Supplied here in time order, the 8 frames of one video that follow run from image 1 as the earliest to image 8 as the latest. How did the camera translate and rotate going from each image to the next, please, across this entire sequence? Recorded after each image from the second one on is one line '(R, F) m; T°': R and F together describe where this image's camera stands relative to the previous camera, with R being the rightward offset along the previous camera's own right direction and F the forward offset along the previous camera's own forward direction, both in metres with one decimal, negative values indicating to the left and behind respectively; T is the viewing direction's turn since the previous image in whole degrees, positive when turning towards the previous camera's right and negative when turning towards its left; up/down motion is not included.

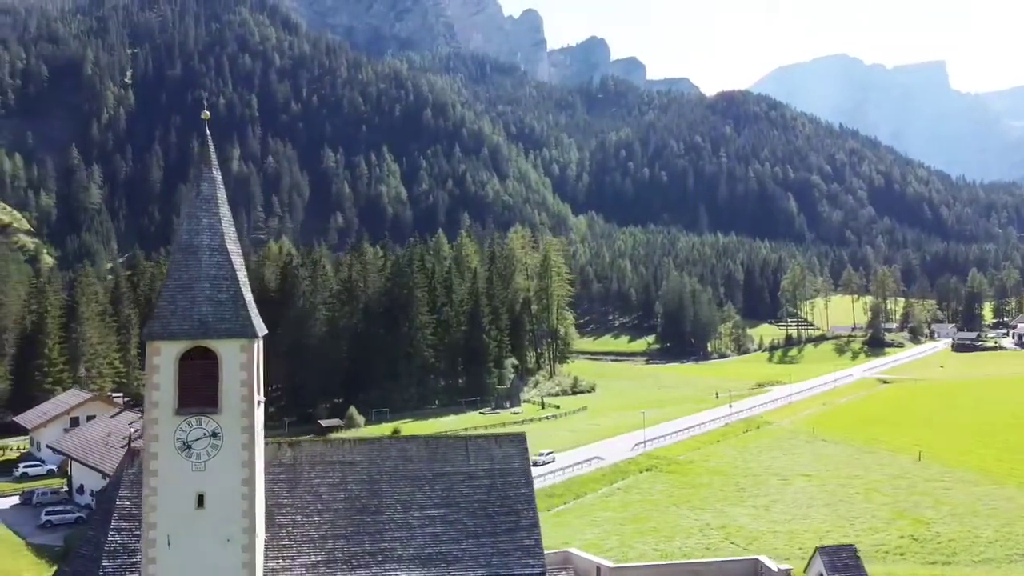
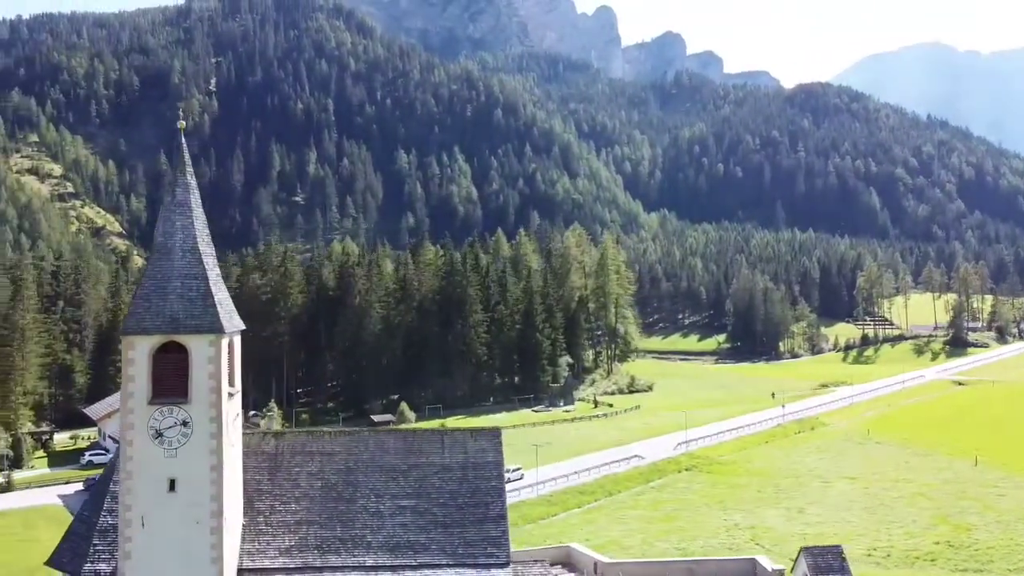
(+2.6, -0.4) m; -5°
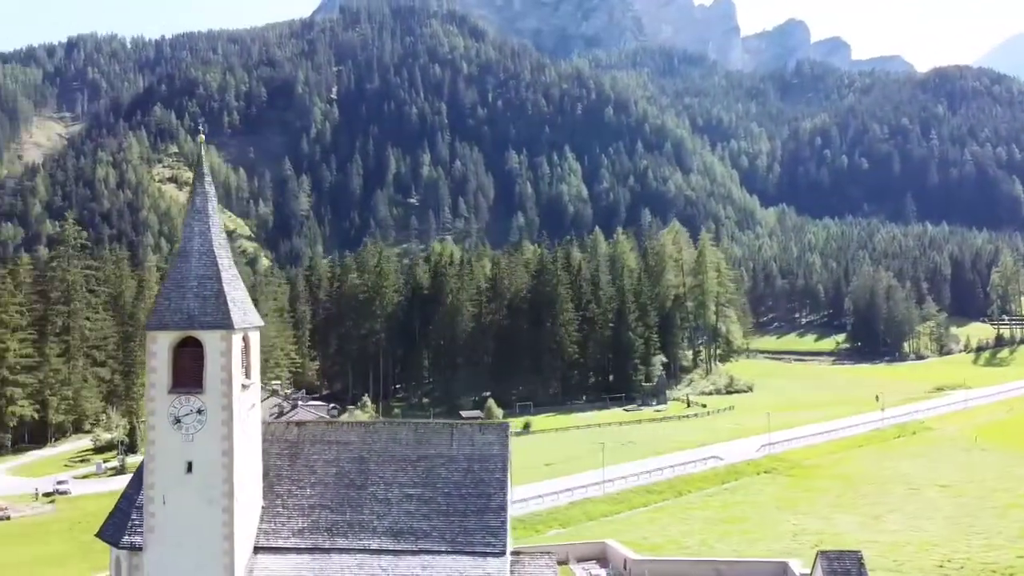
(+2.9, -0.4) m; -8°
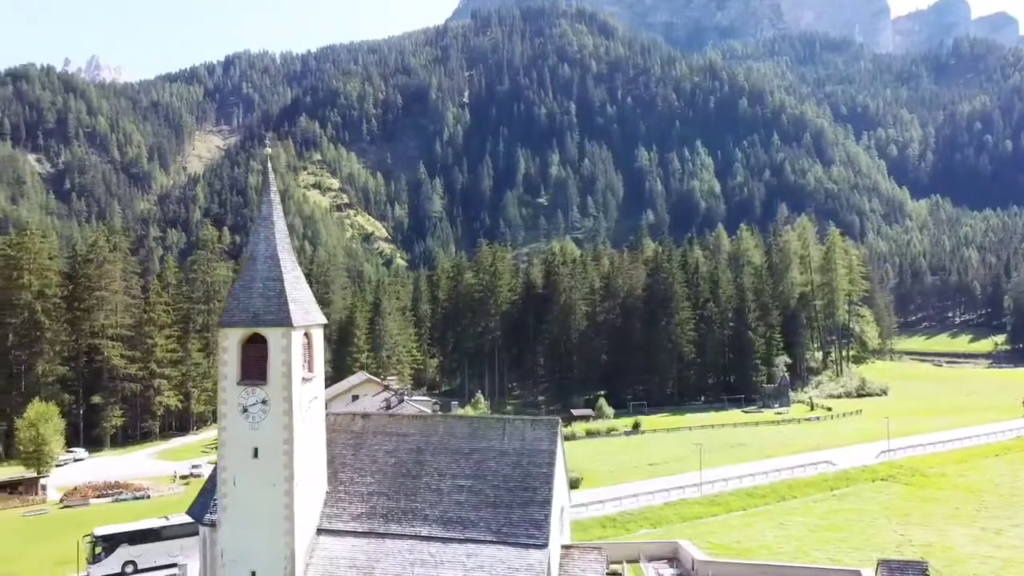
(+2.3, -0.4) m; -9°
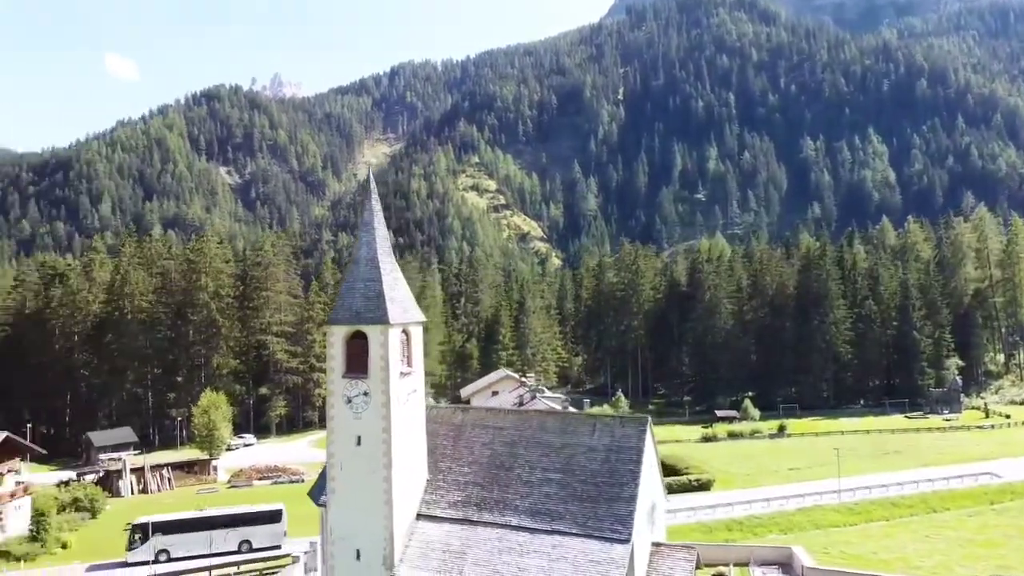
(+2.0, -0.4) m; -11°
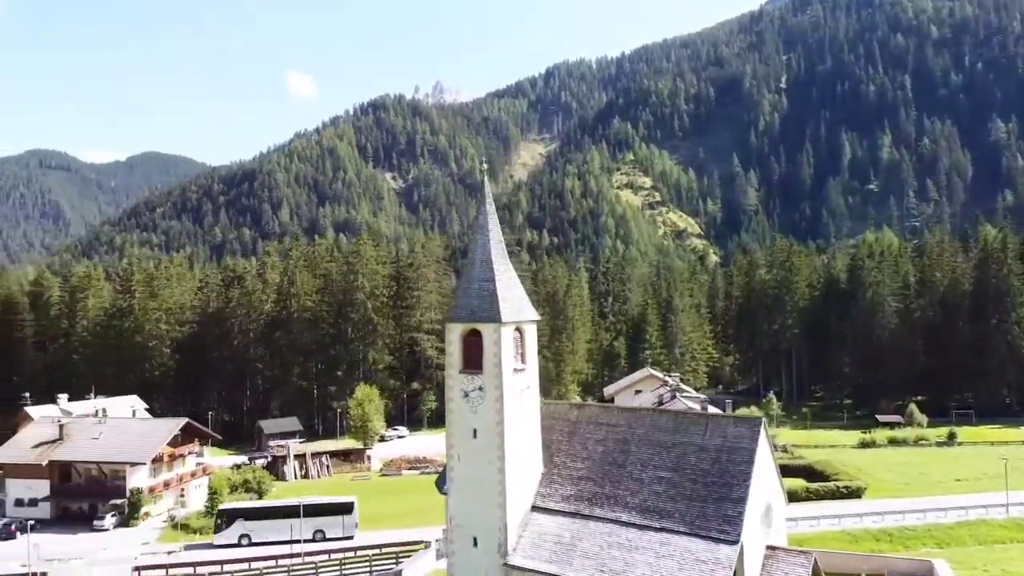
(+1.4, -0.4) m; -11°
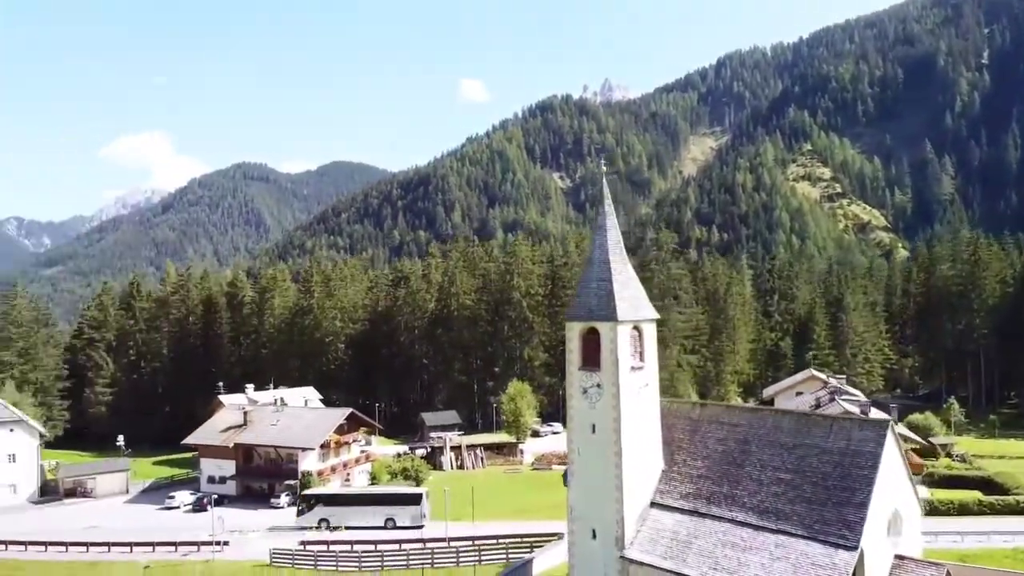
(+1.6, -0.6) m; -12°
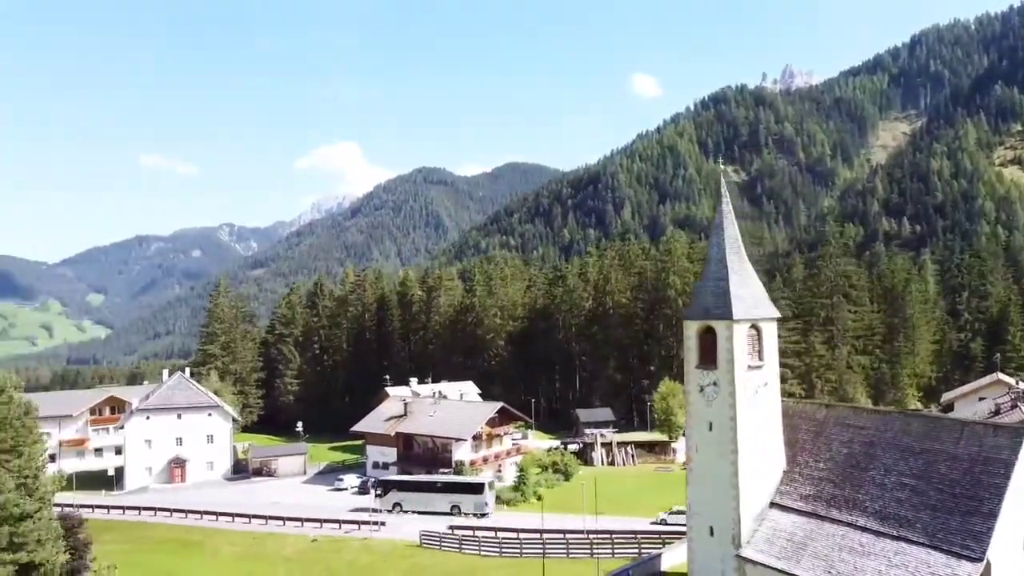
(+1.8, -0.8) m; -12°
